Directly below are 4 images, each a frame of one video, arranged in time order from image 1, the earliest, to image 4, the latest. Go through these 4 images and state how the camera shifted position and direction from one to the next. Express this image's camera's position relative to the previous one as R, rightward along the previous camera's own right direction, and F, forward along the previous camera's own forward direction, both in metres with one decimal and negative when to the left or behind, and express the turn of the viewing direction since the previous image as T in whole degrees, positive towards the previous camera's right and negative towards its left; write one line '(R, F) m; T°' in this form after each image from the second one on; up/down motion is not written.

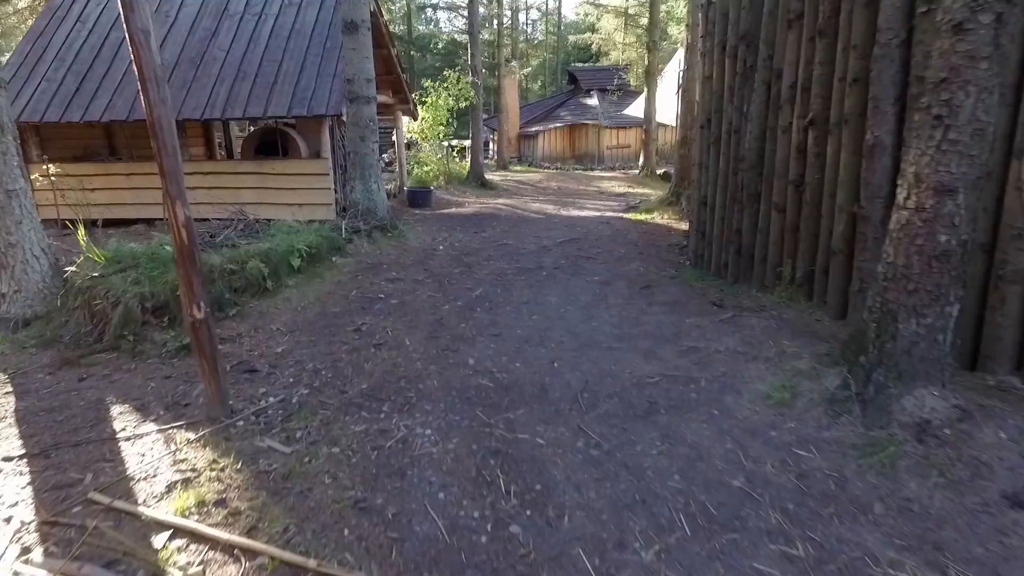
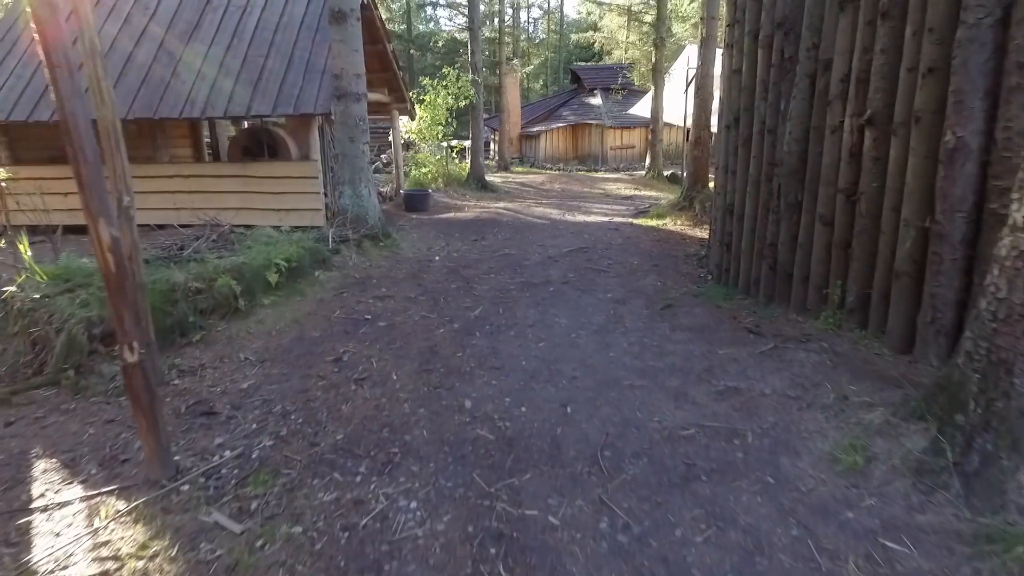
(0.0, +0.6) m; 0°
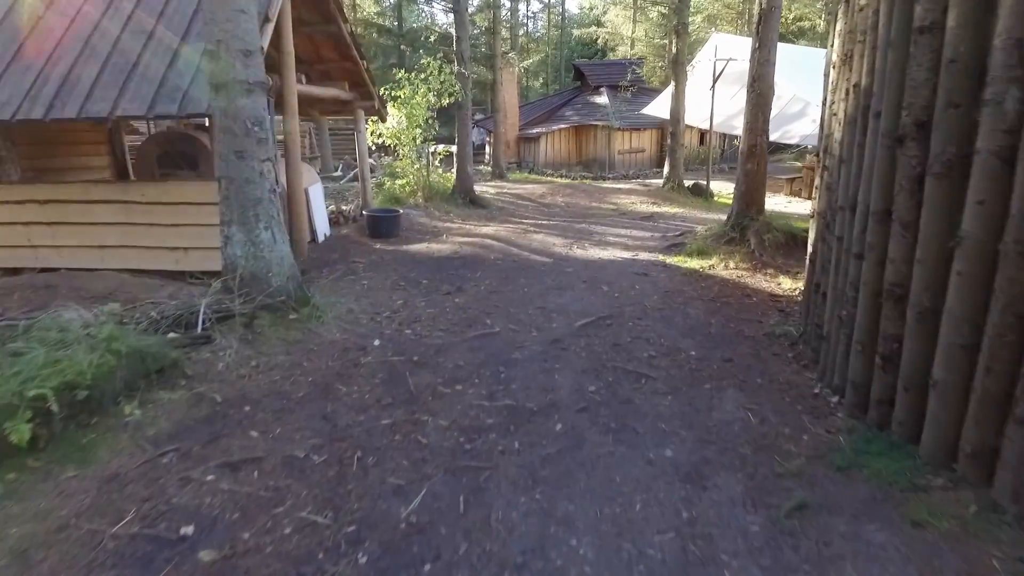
(+0.1, +2.6) m; 0°
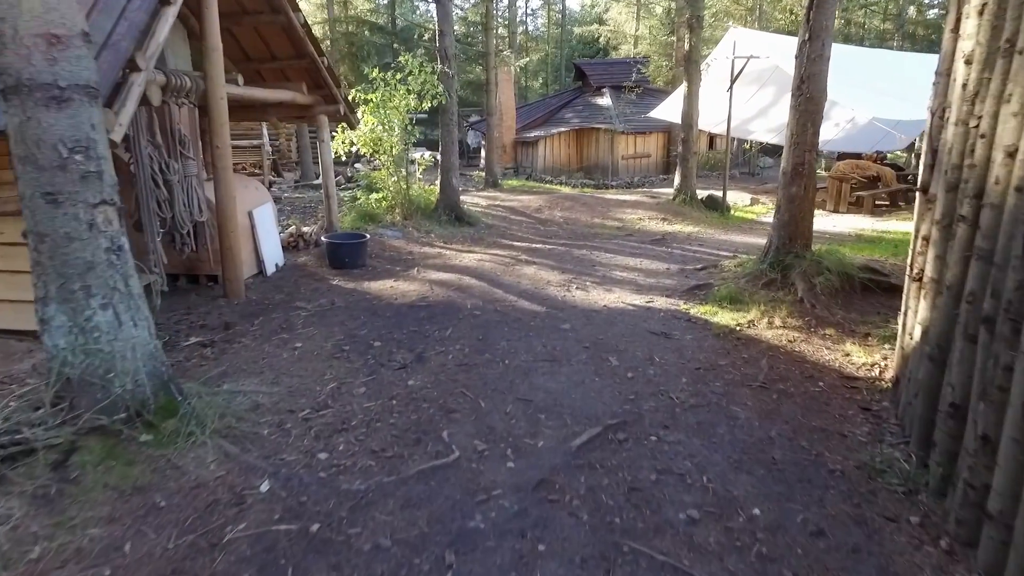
(+0.2, +1.6) m; 0°
